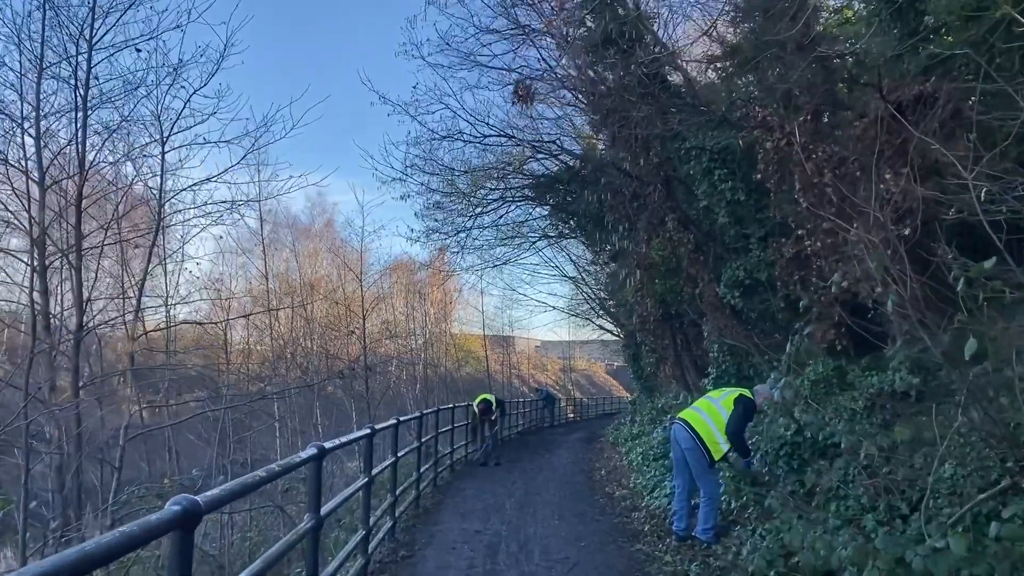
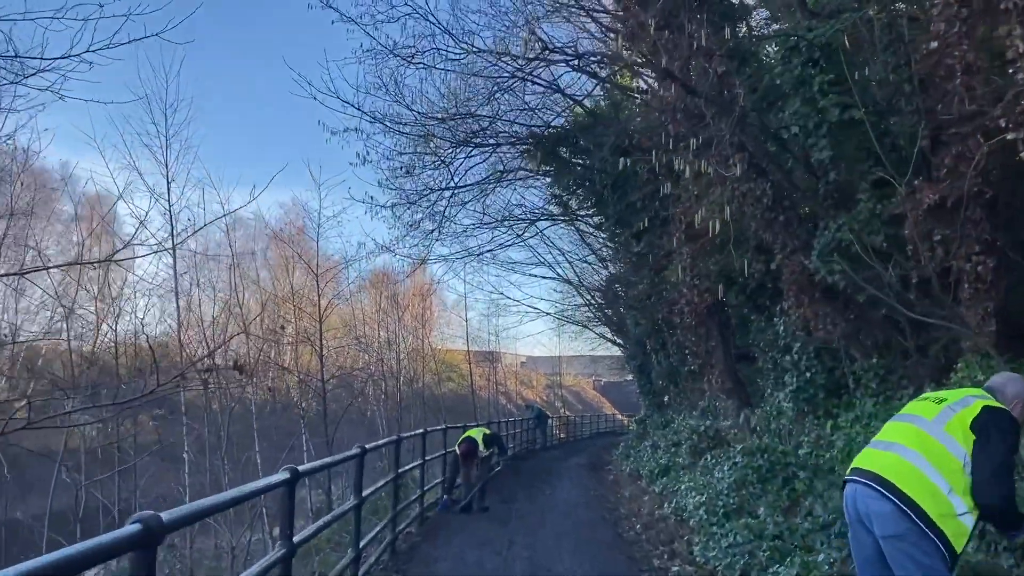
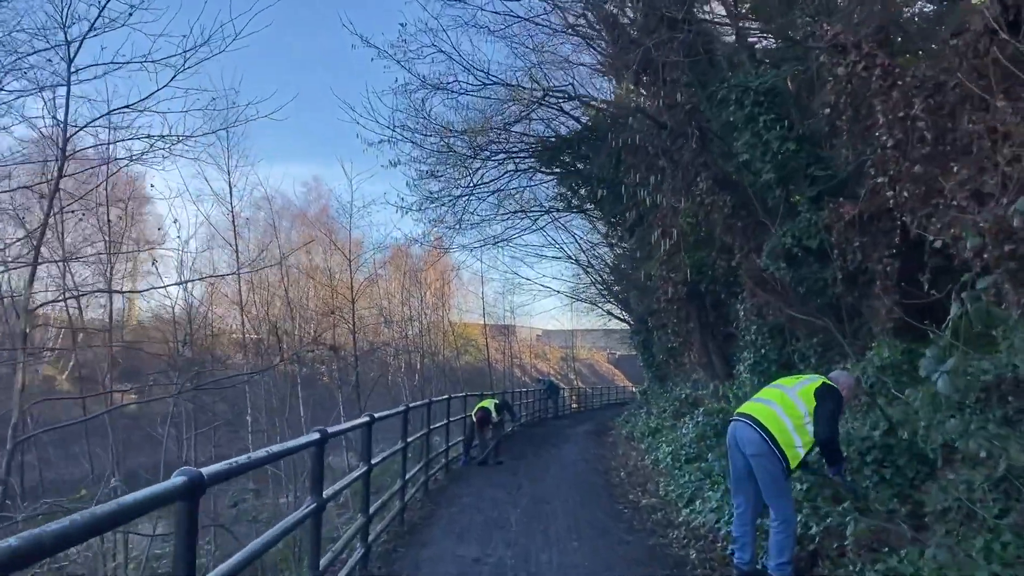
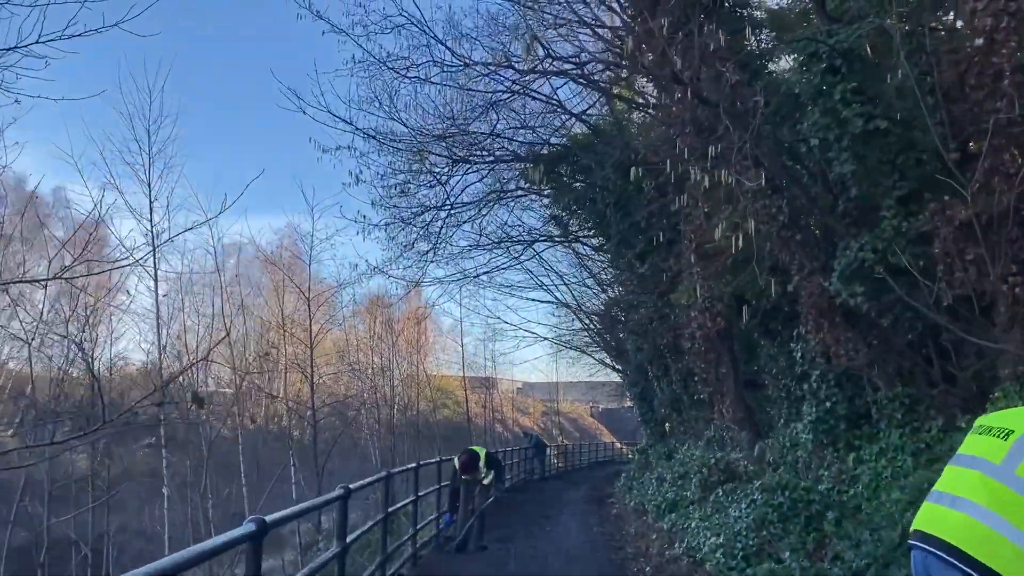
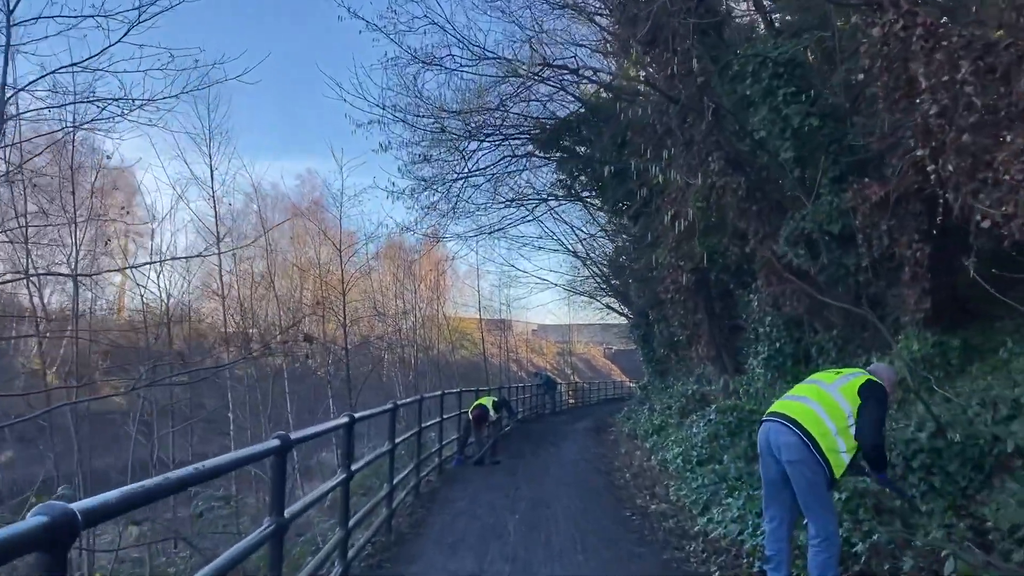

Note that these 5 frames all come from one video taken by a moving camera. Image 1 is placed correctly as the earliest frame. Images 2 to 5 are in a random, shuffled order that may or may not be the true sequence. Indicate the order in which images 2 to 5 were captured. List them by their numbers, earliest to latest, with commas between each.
3, 5, 2, 4
